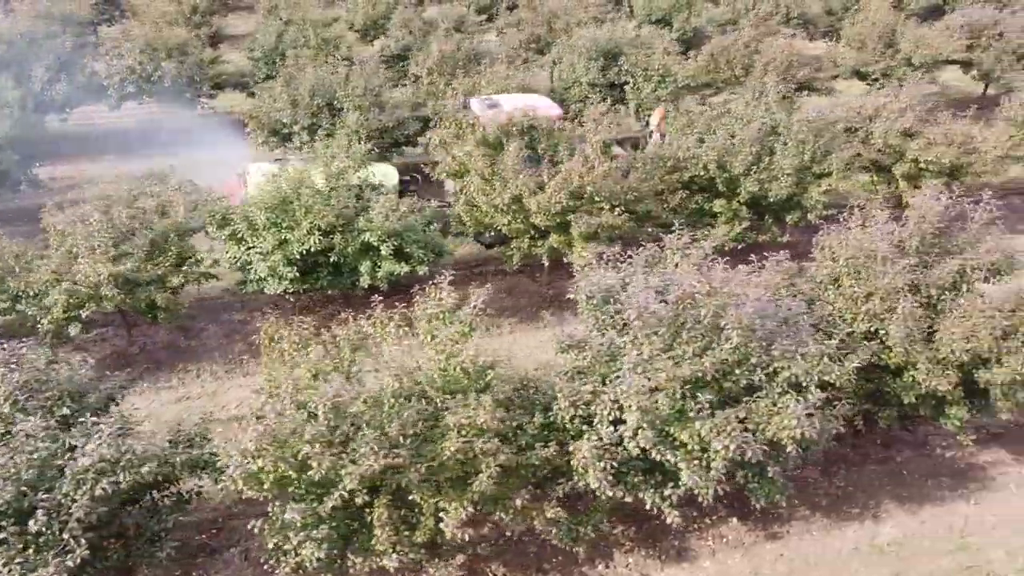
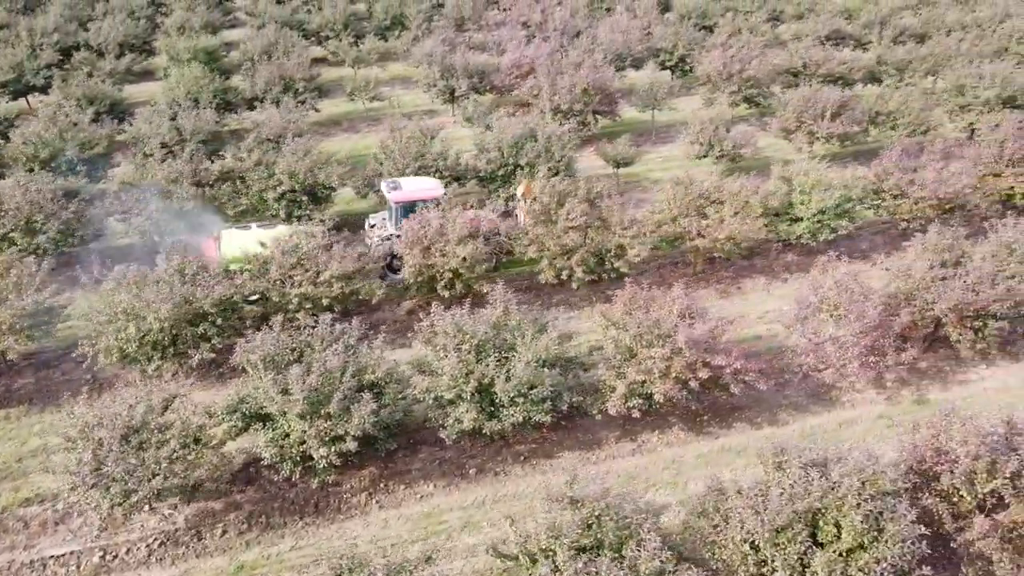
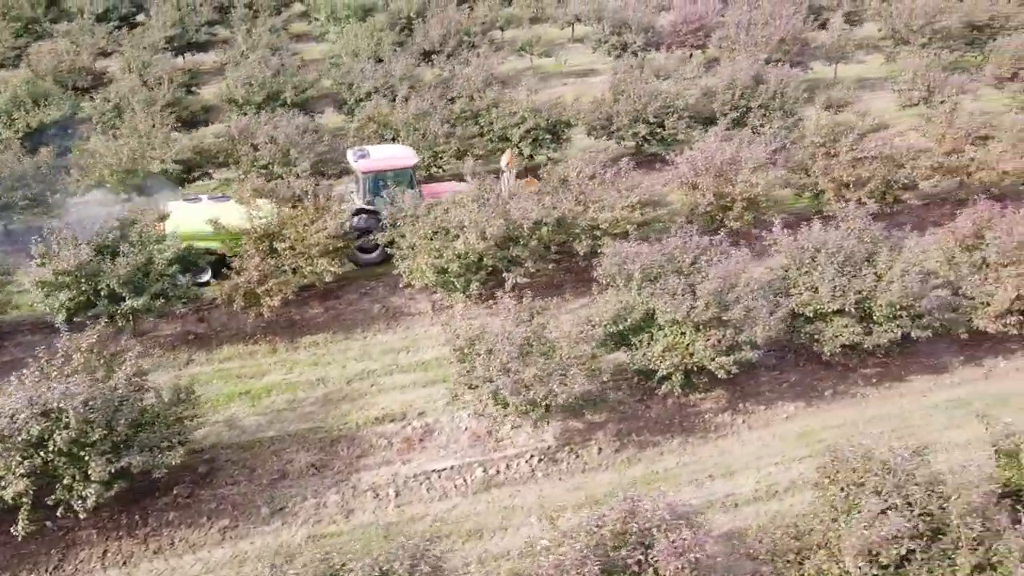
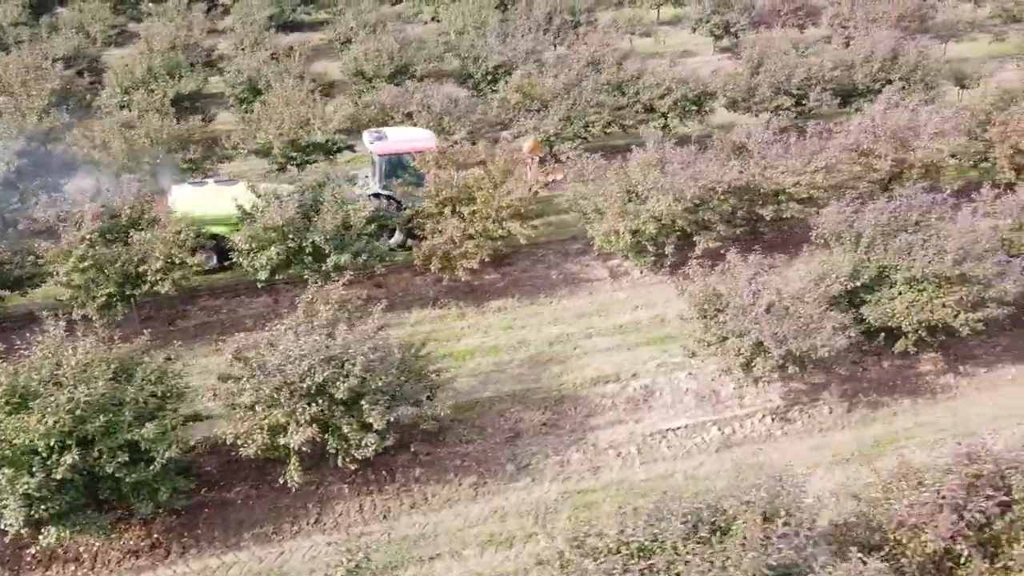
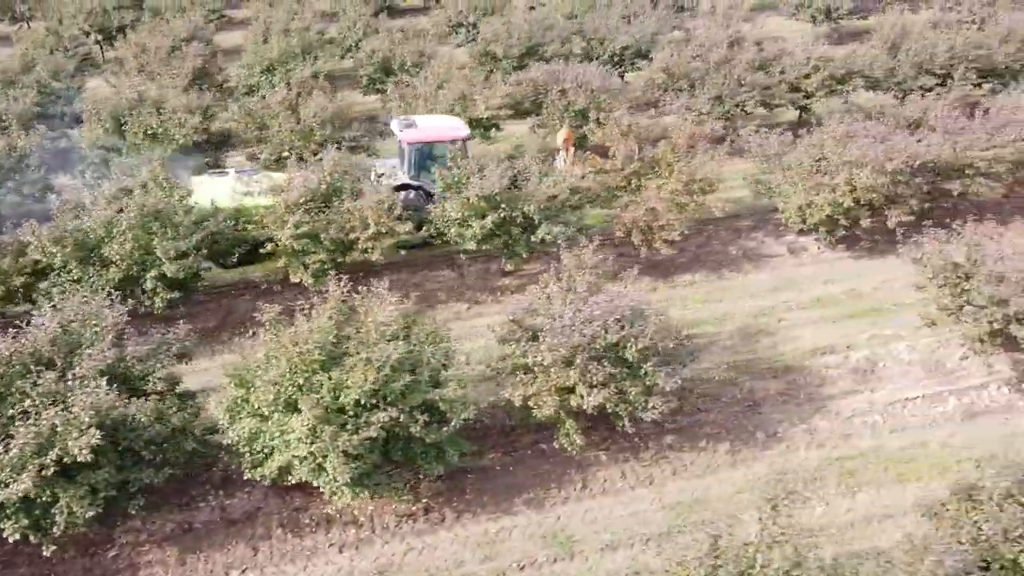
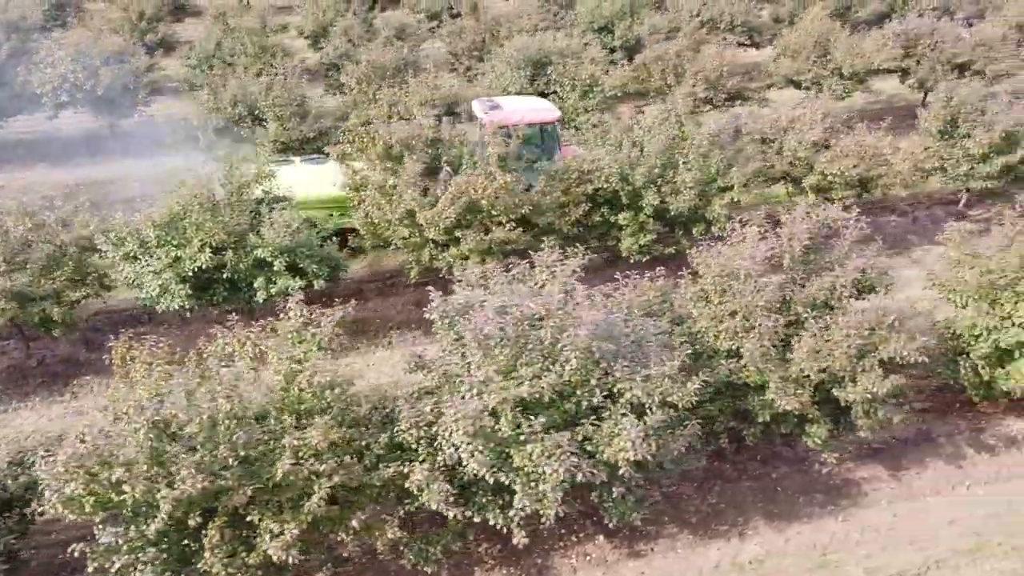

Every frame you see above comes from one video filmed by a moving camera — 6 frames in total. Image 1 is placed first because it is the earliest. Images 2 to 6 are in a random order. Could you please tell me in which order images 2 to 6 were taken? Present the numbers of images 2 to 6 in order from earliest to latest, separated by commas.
6, 5, 4, 3, 2
